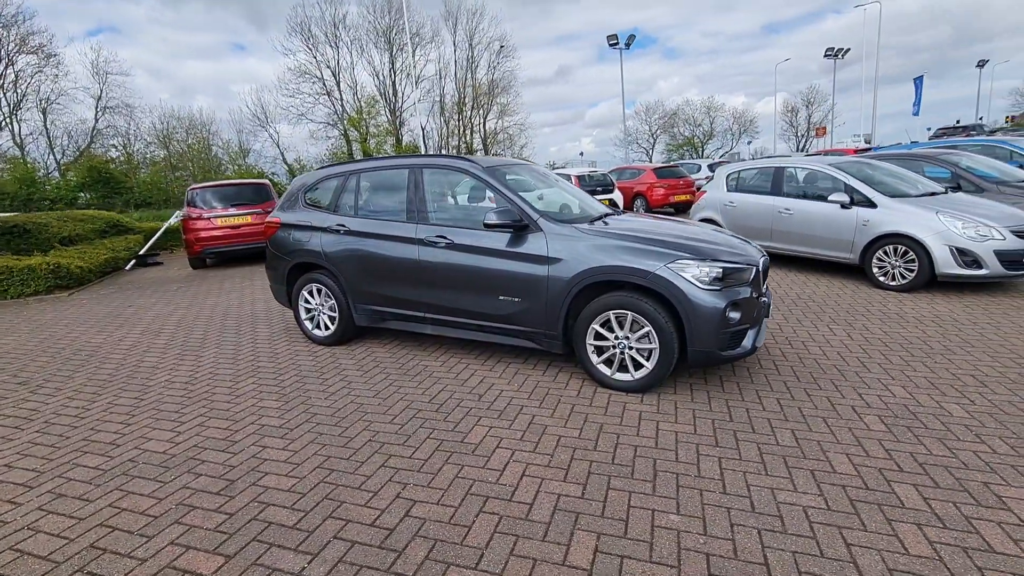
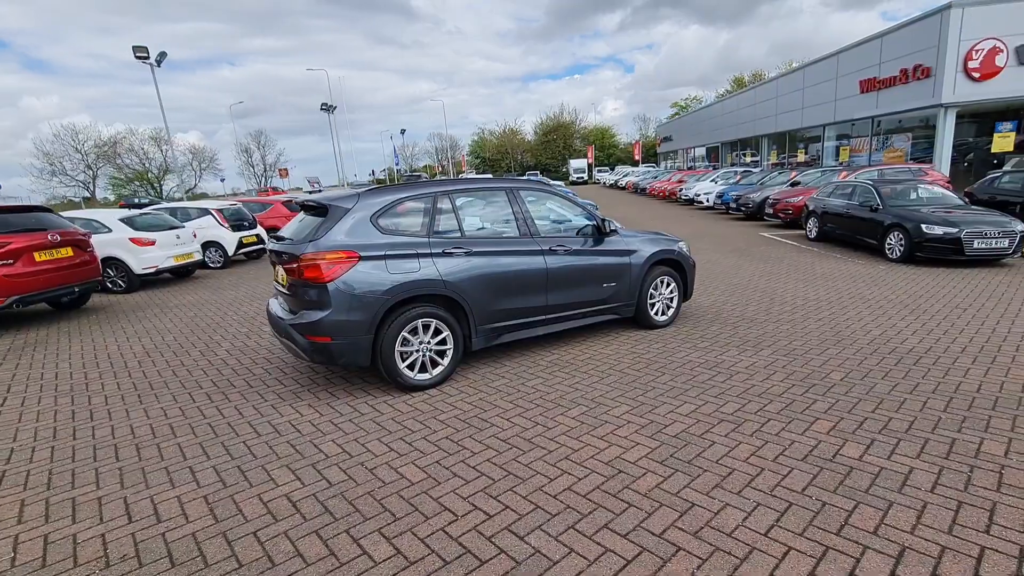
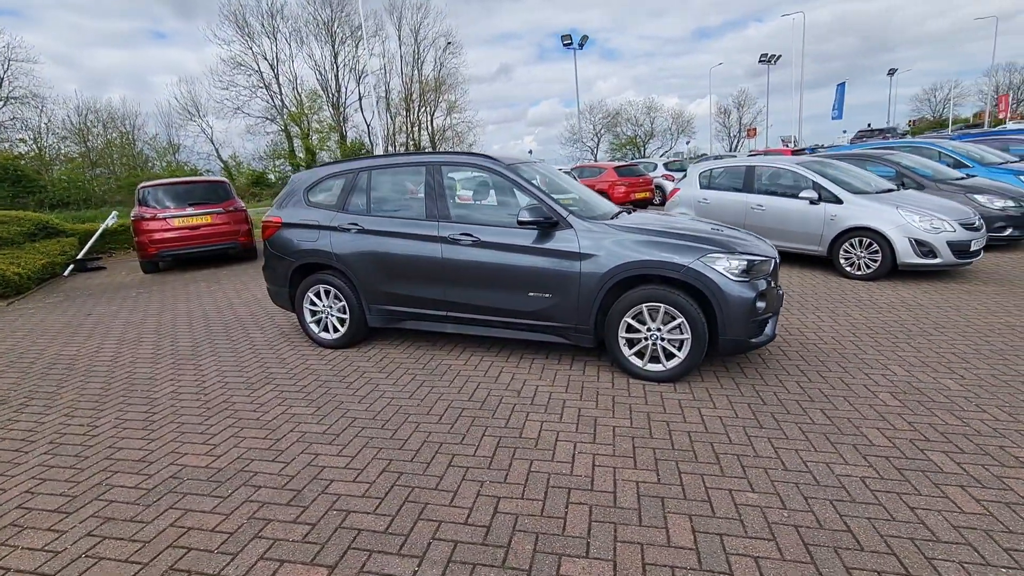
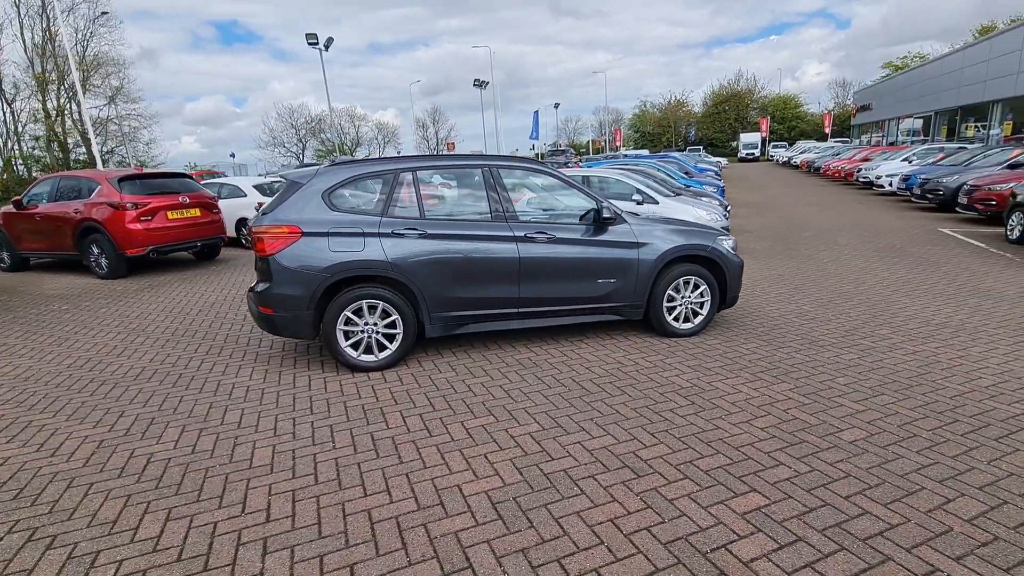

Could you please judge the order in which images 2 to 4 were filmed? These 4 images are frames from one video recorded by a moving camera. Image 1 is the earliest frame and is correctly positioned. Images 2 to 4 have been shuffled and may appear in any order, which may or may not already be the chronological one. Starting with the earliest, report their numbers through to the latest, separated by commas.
3, 4, 2
